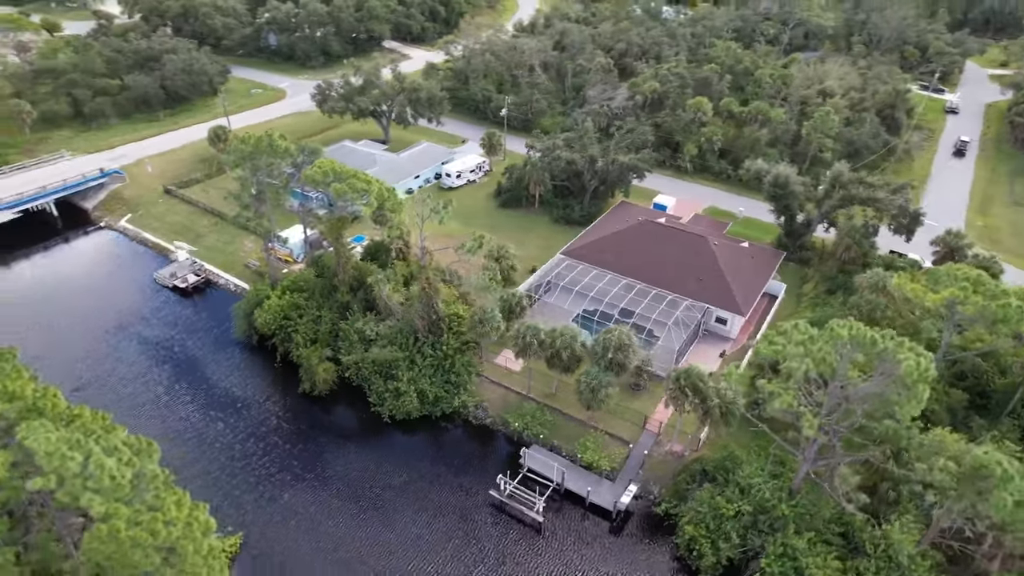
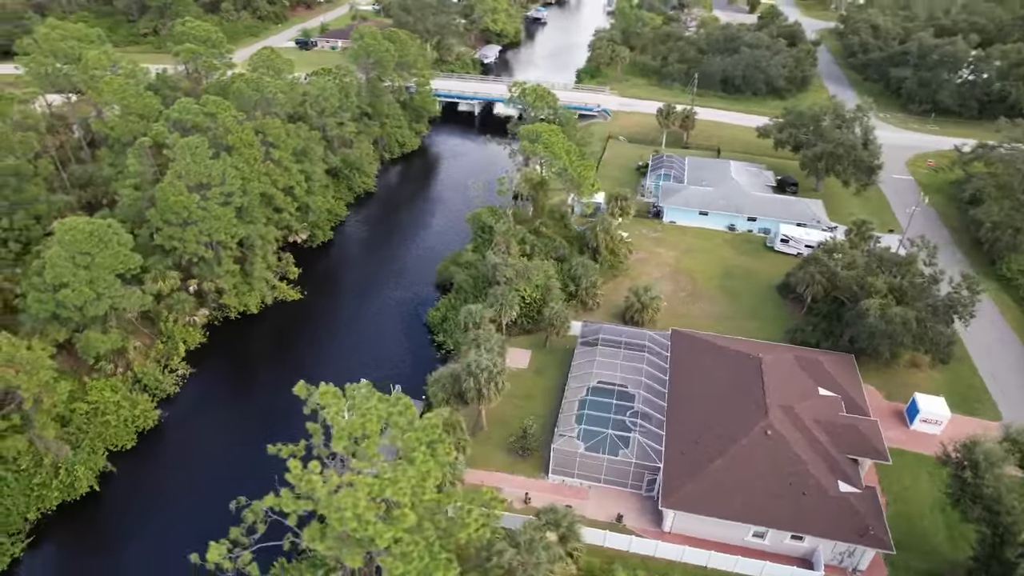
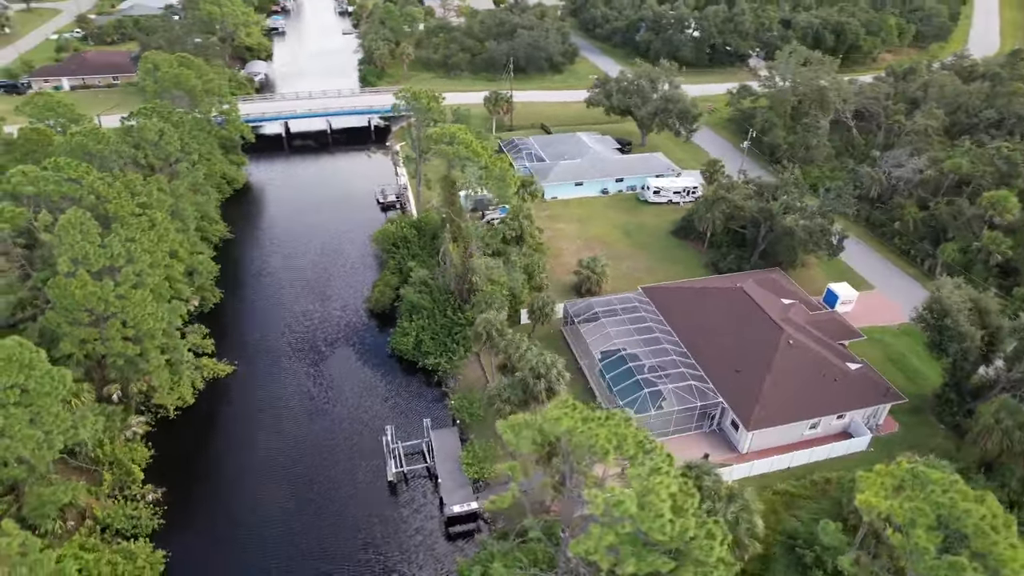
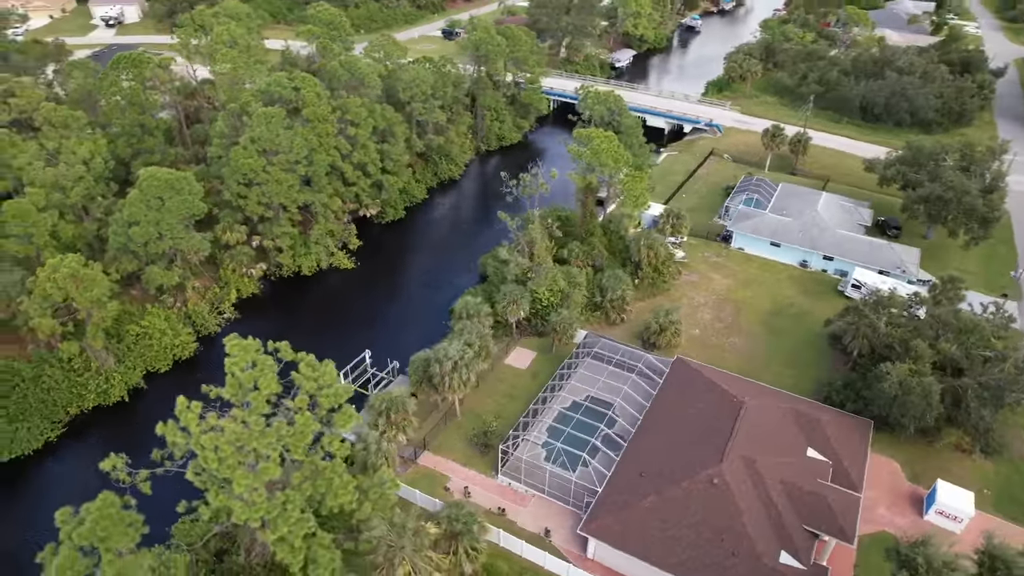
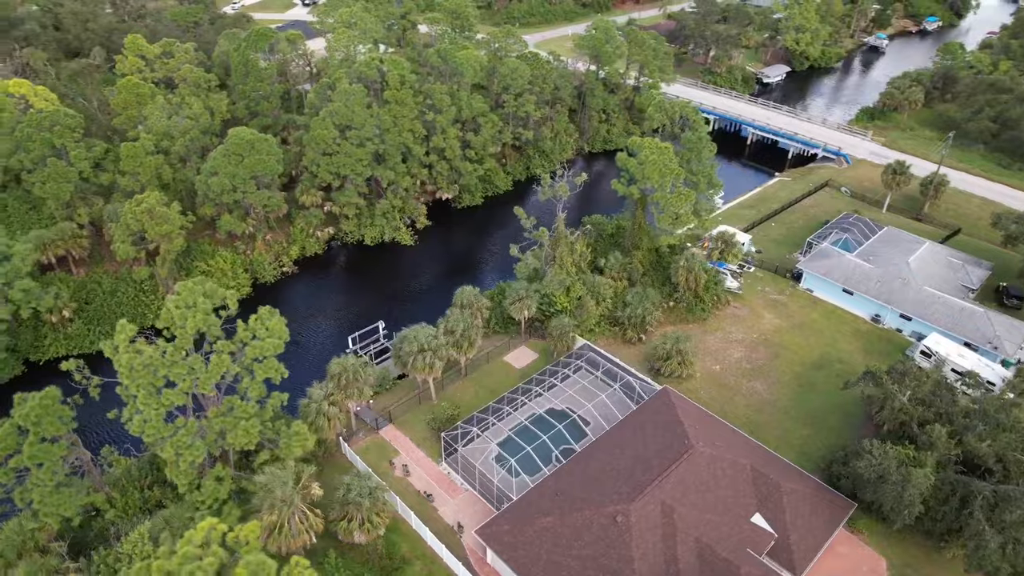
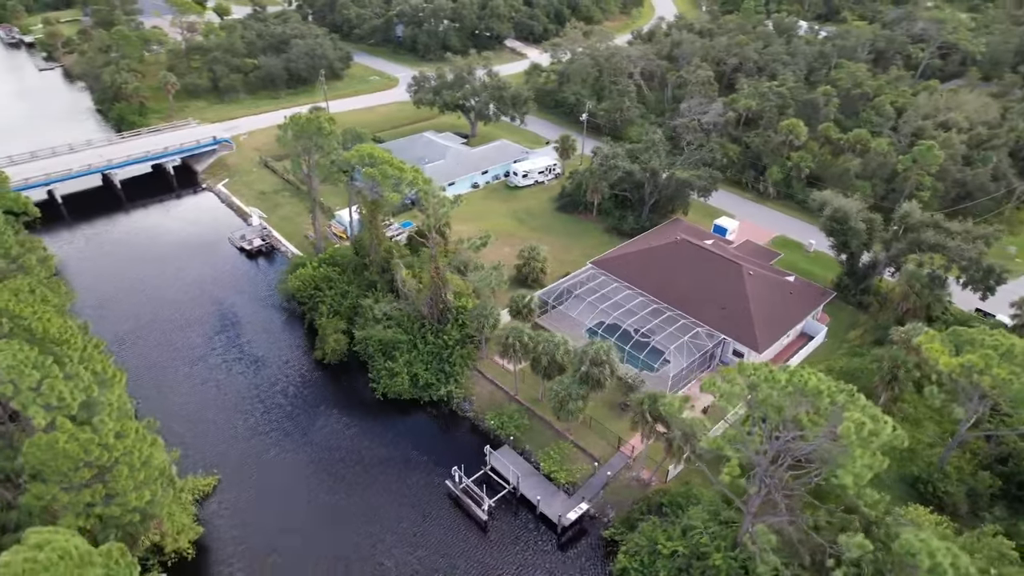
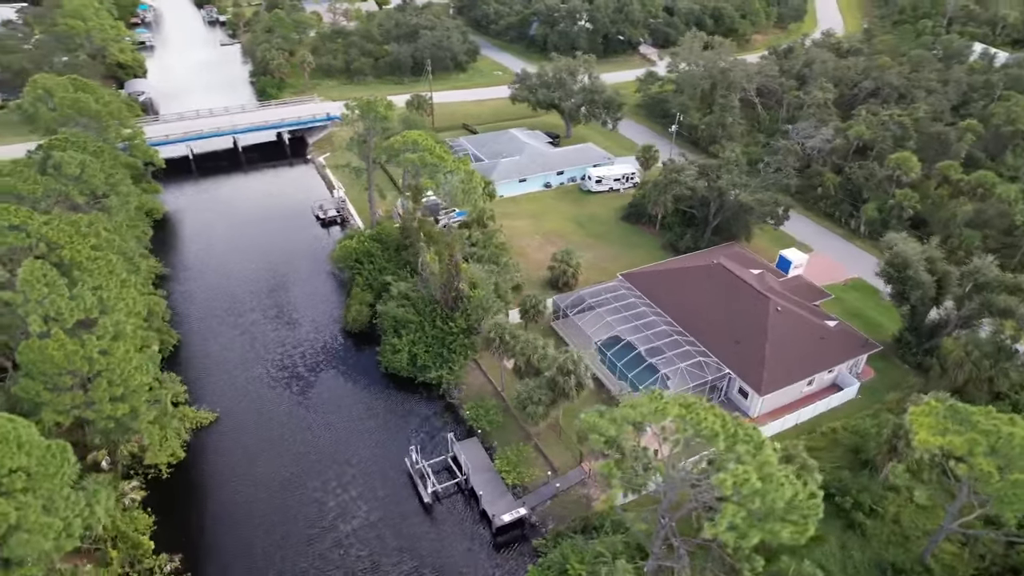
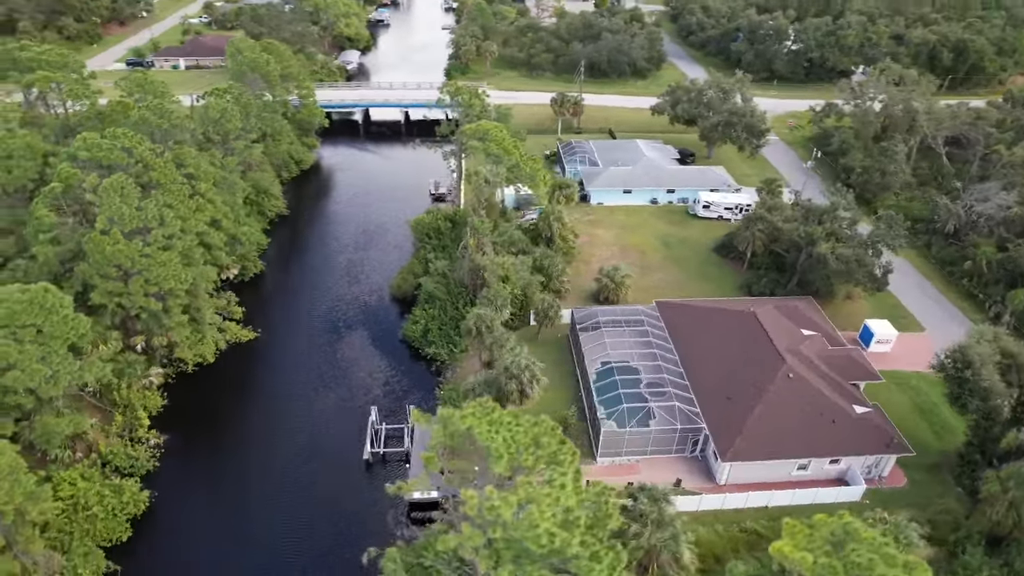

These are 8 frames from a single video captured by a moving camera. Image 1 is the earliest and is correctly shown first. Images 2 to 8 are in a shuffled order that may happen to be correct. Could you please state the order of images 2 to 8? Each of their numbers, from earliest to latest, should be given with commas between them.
6, 7, 3, 8, 2, 4, 5
